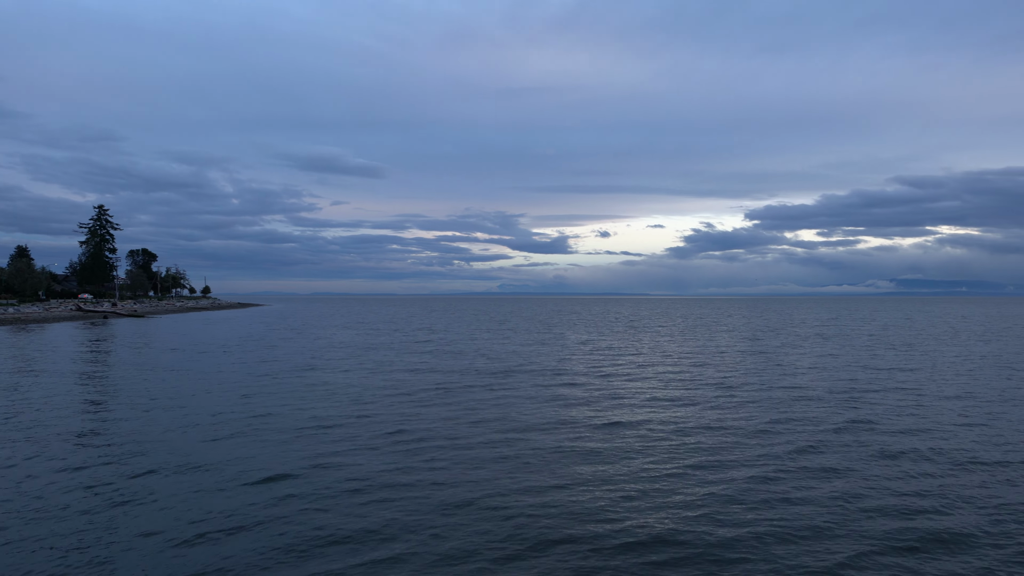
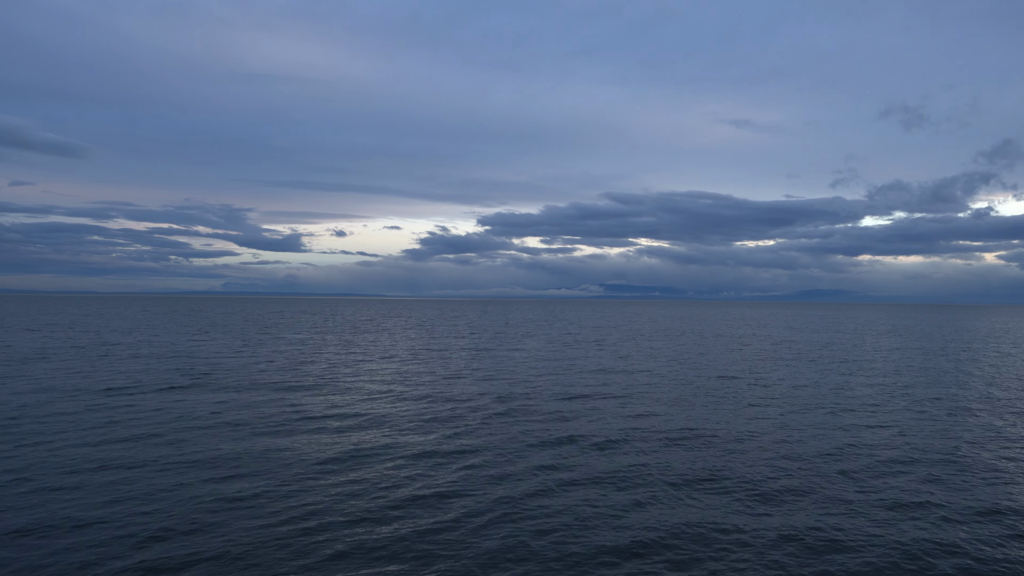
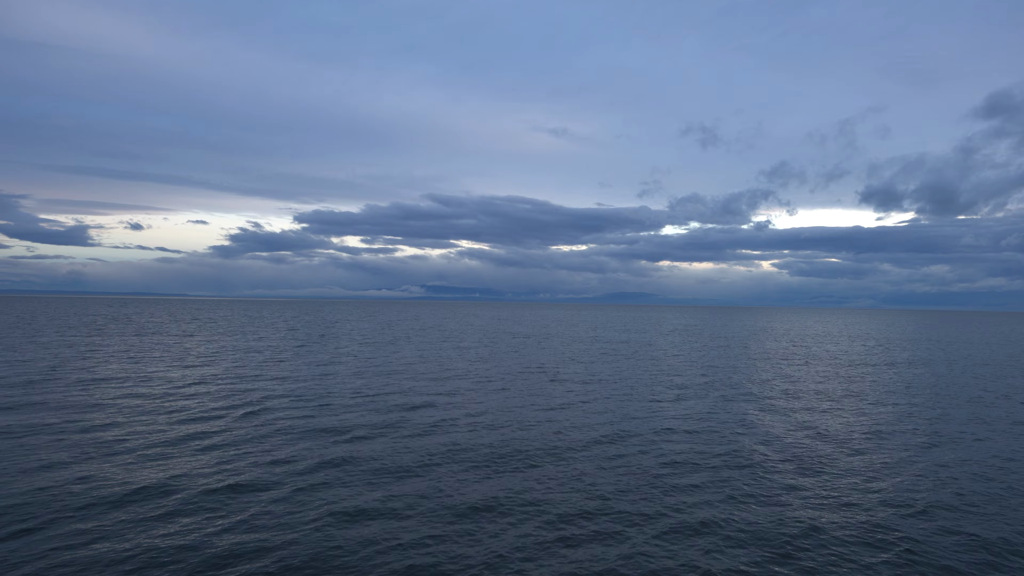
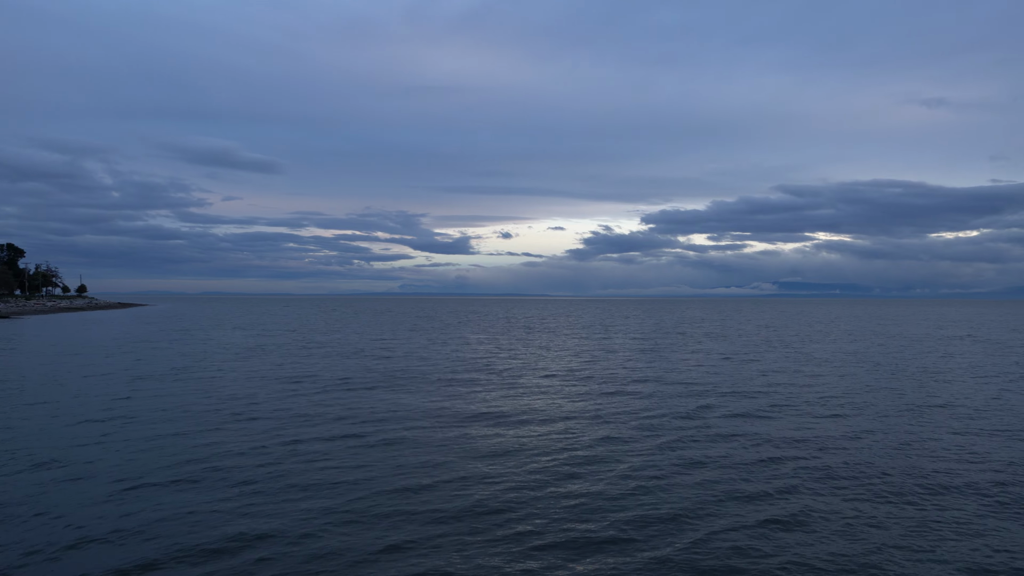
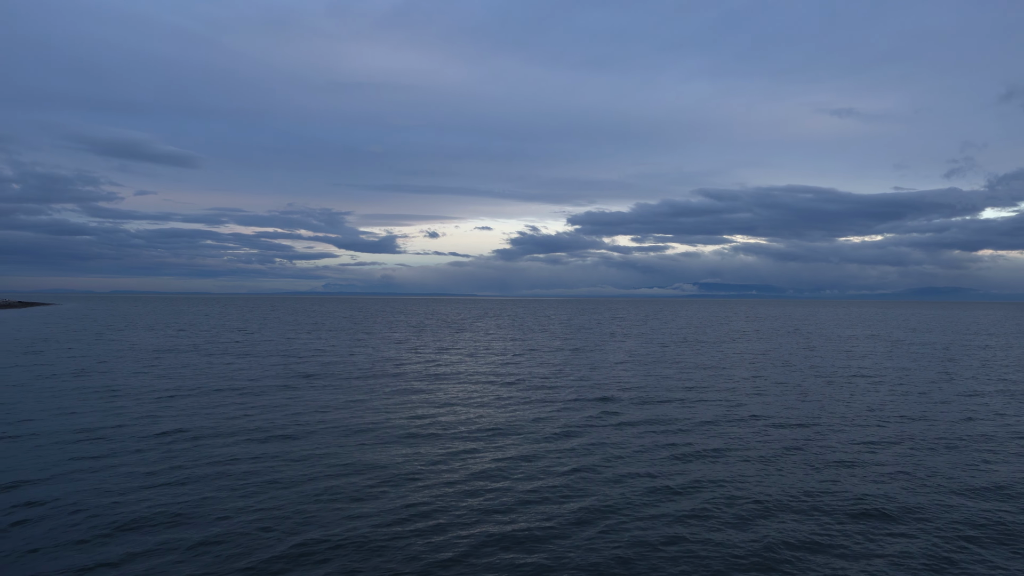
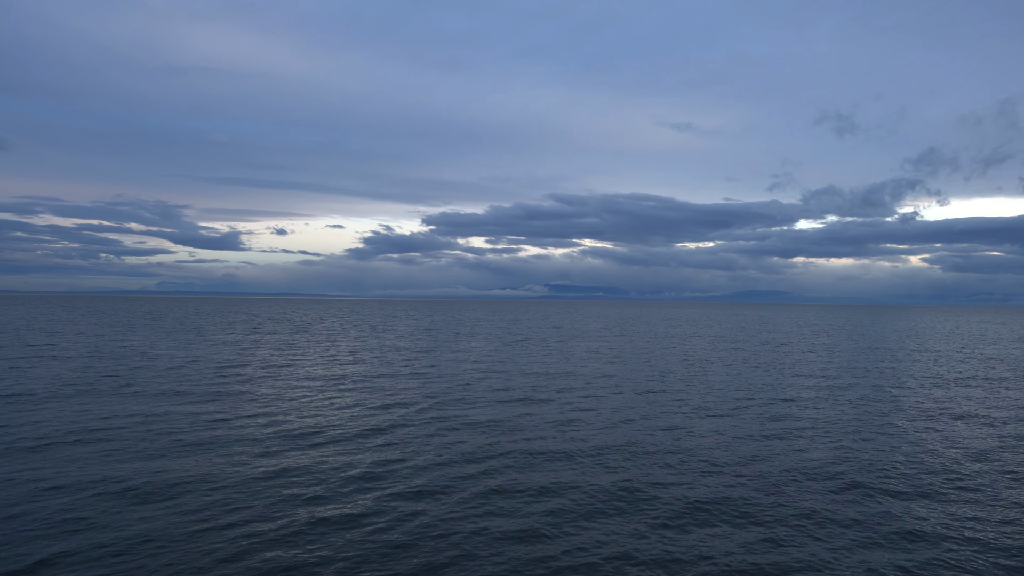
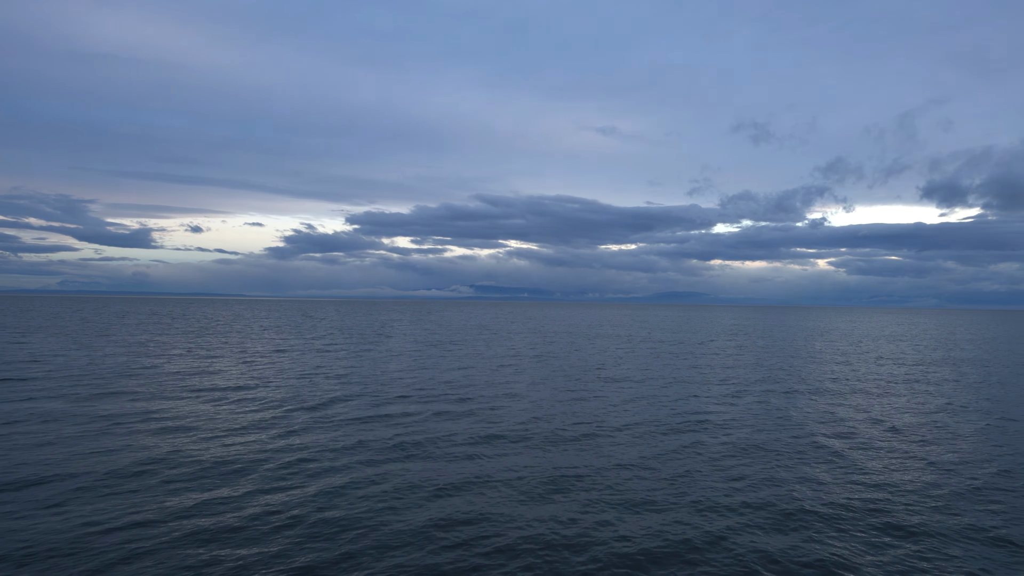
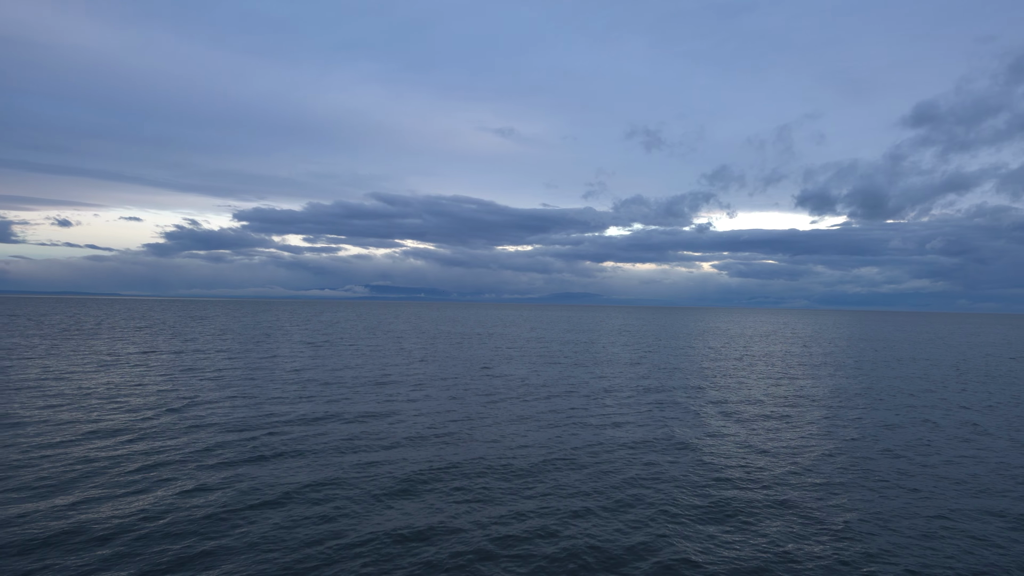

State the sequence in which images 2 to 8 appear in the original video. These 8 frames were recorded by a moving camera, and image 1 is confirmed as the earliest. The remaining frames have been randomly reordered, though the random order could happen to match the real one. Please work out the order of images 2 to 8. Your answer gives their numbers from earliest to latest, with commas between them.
4, 5, 2, 6, 7, 3, 8
